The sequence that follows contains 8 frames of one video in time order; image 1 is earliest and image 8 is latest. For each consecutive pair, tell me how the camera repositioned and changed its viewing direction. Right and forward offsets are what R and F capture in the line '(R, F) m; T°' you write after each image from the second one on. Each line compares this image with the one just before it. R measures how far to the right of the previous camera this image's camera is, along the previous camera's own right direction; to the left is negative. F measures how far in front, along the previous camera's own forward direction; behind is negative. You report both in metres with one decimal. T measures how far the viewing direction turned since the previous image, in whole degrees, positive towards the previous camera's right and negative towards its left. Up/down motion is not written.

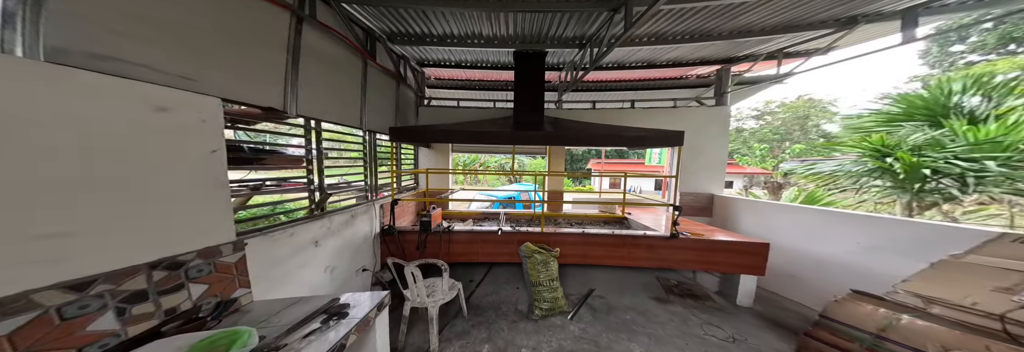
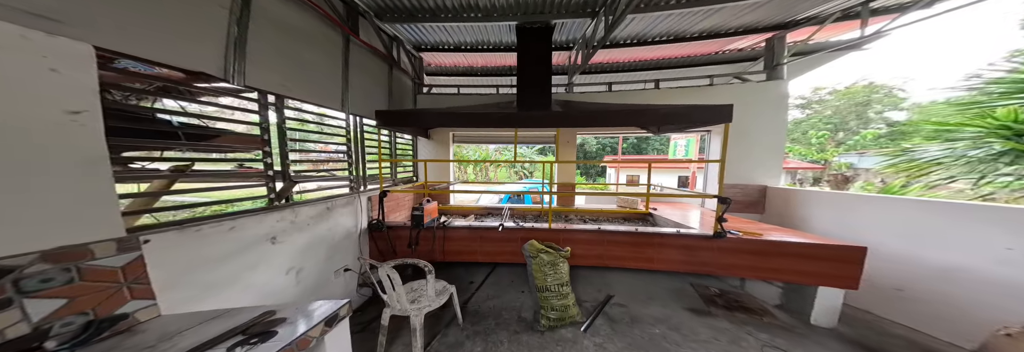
(+0.2, +0.3) m; -5°
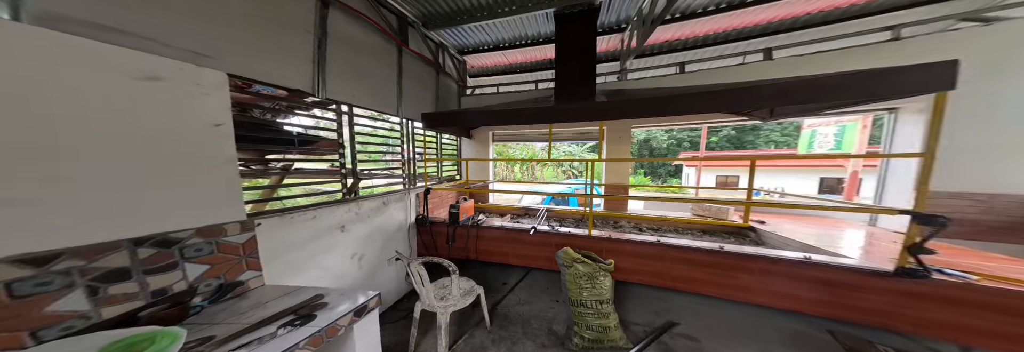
(+0.2, +0.1) m; -16°
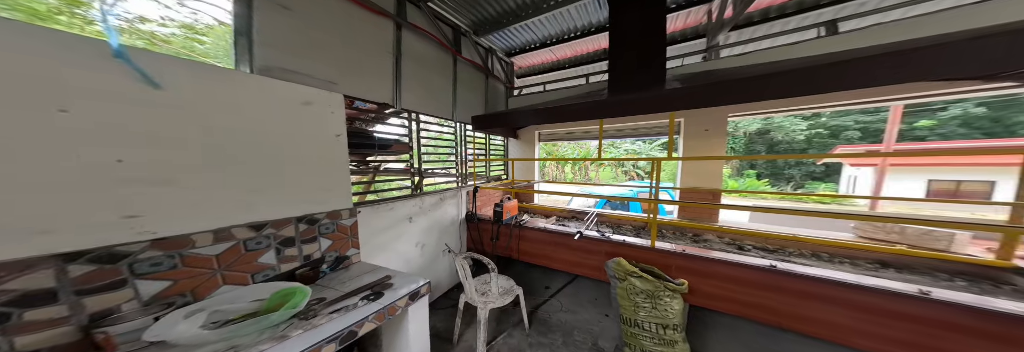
(+0.1, +0.1) m; -15°
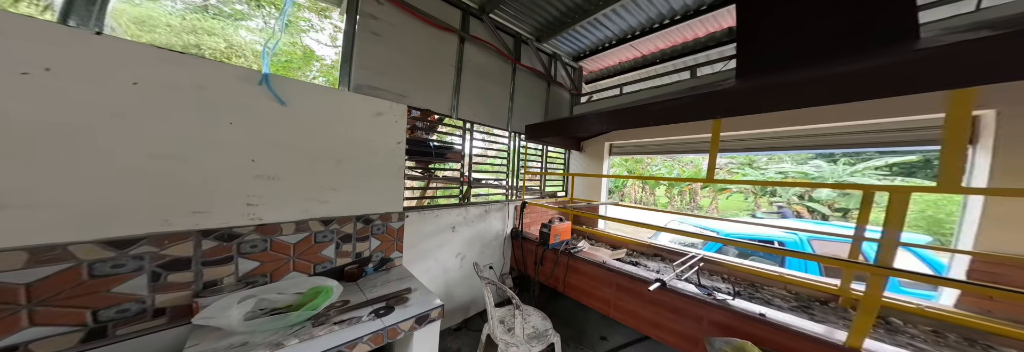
(+0.1, +0.3) m; -18°
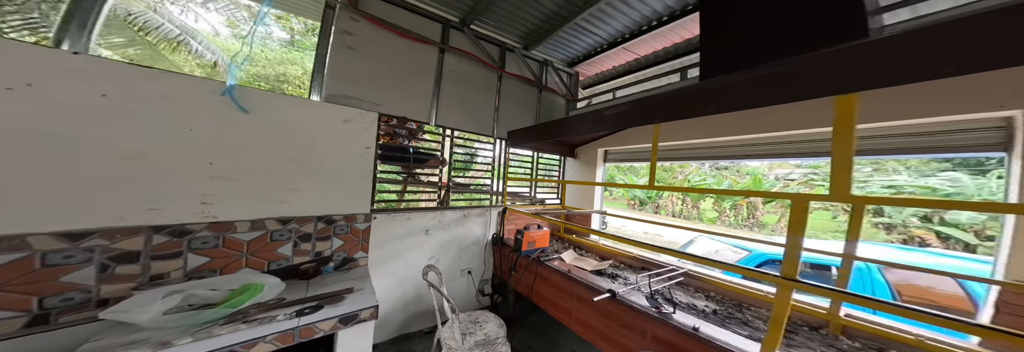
(+0.3, 0.0) m; -4°
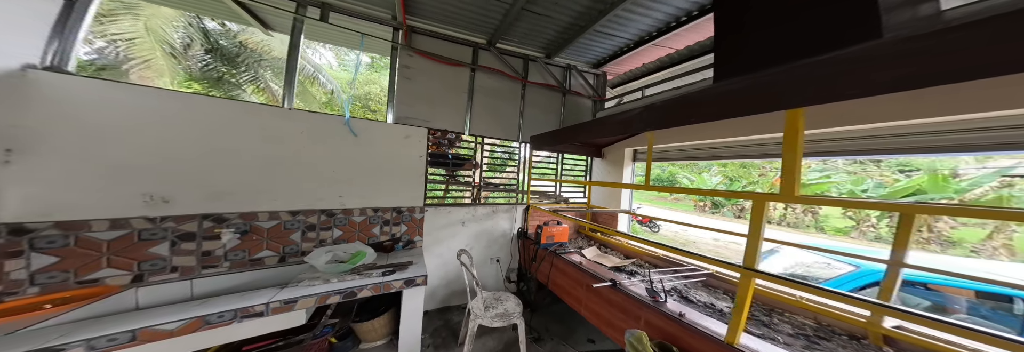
(+0.2, -0.3) m; -11°
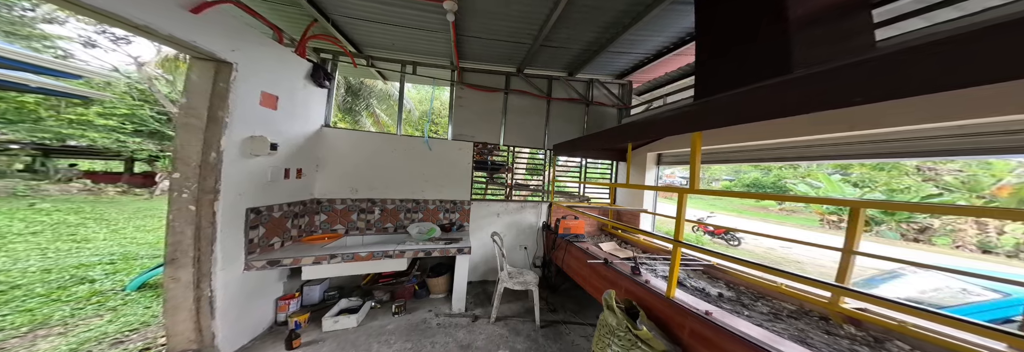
(+0.3, -0.5) m; -13°
